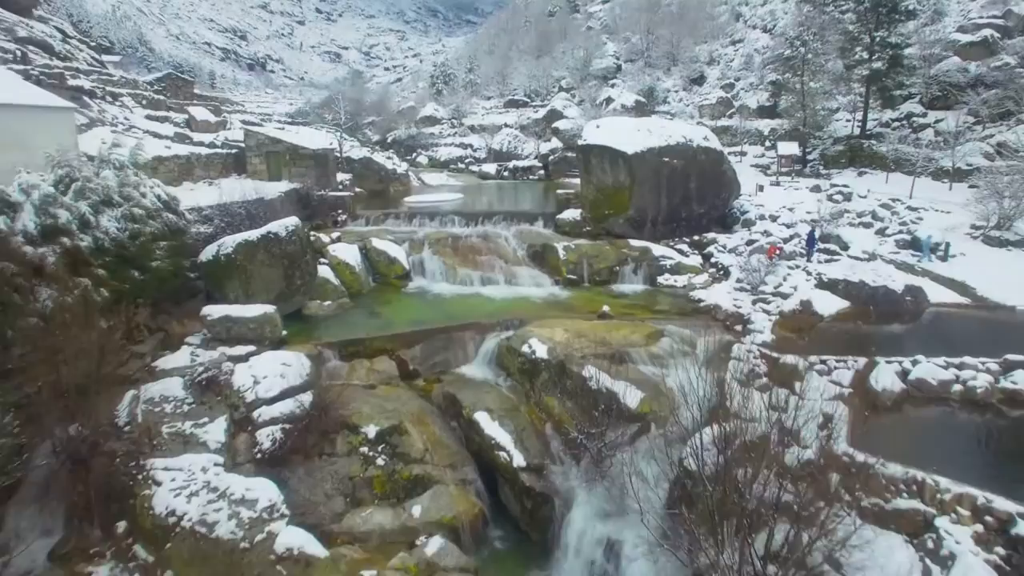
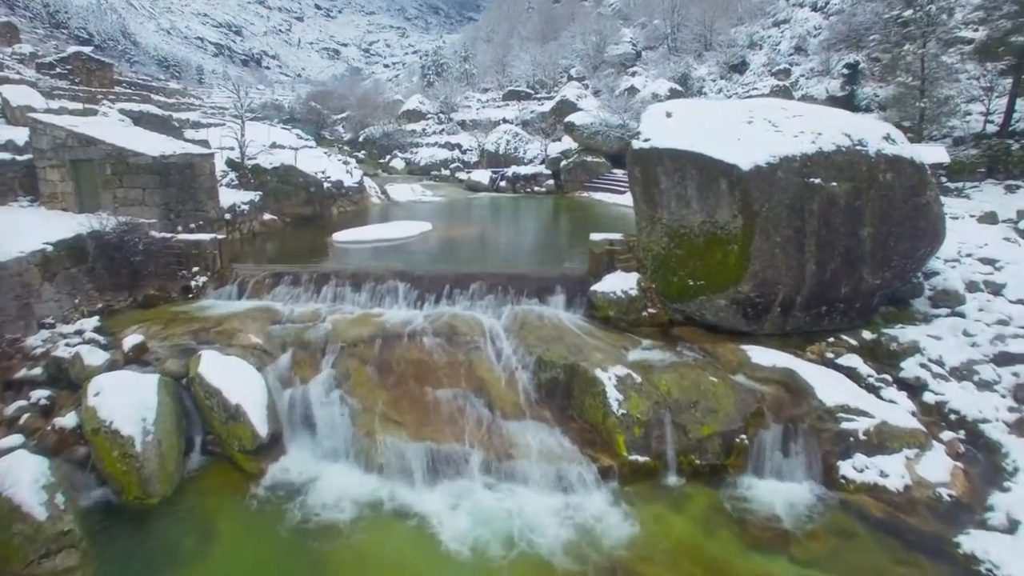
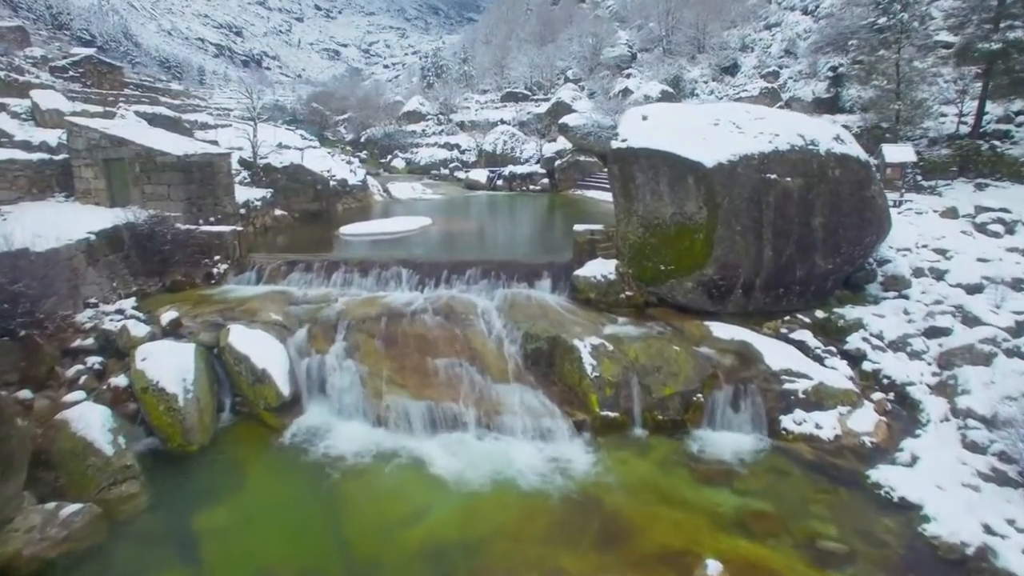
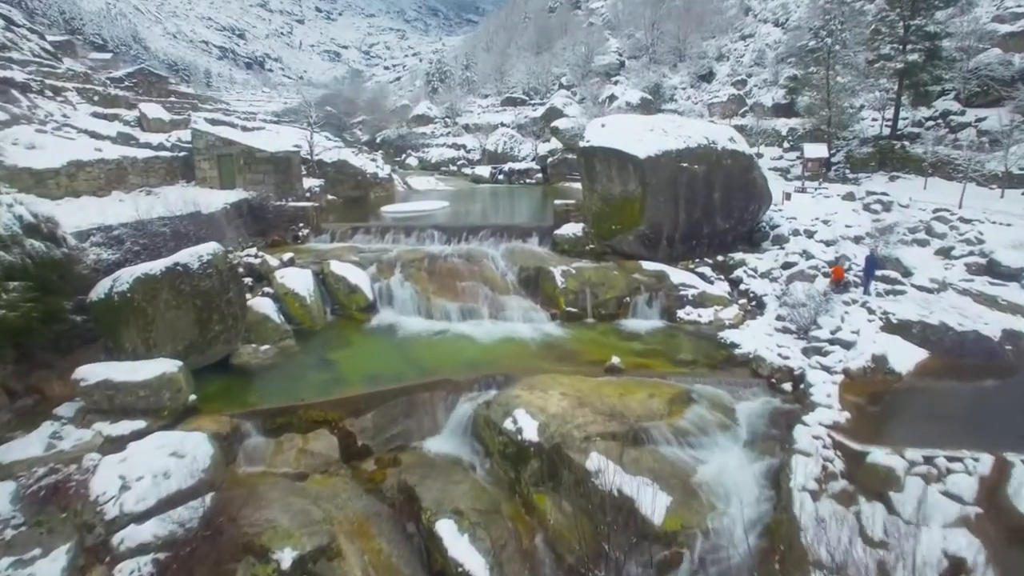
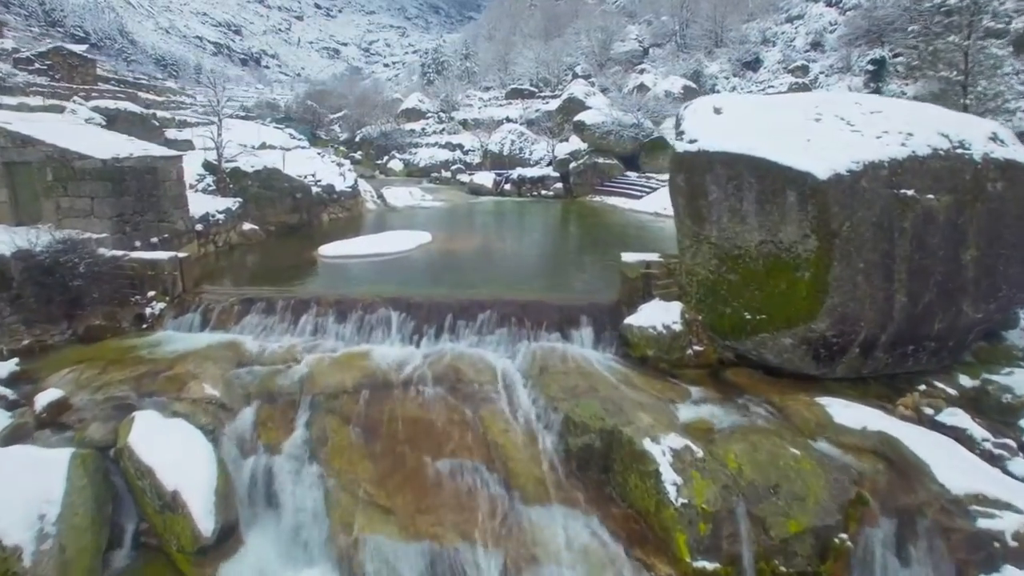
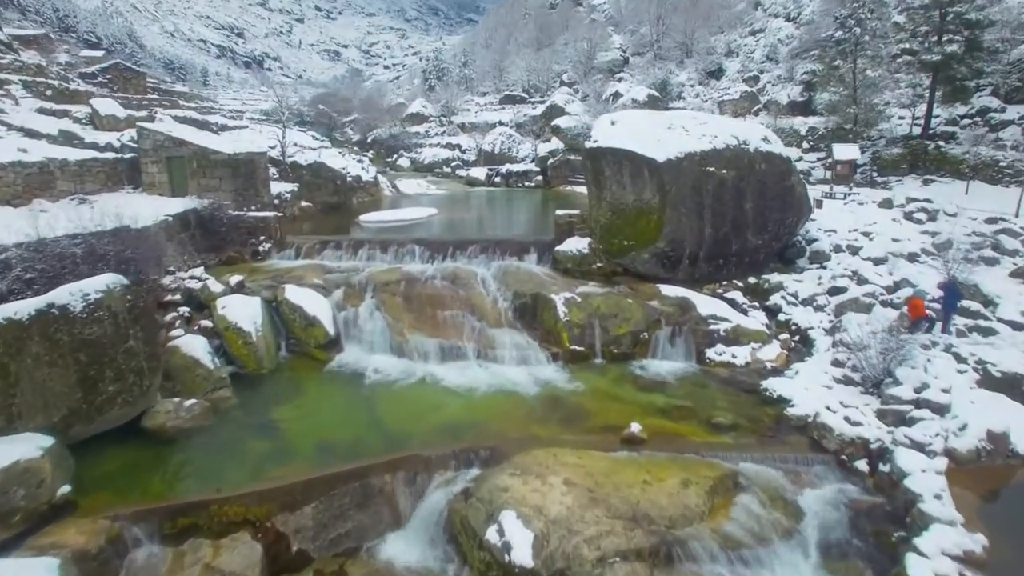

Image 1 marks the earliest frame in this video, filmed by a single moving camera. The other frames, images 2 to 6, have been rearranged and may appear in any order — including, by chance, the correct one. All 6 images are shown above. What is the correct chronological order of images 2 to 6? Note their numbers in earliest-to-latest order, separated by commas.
4, 6, 3, 2, 5
